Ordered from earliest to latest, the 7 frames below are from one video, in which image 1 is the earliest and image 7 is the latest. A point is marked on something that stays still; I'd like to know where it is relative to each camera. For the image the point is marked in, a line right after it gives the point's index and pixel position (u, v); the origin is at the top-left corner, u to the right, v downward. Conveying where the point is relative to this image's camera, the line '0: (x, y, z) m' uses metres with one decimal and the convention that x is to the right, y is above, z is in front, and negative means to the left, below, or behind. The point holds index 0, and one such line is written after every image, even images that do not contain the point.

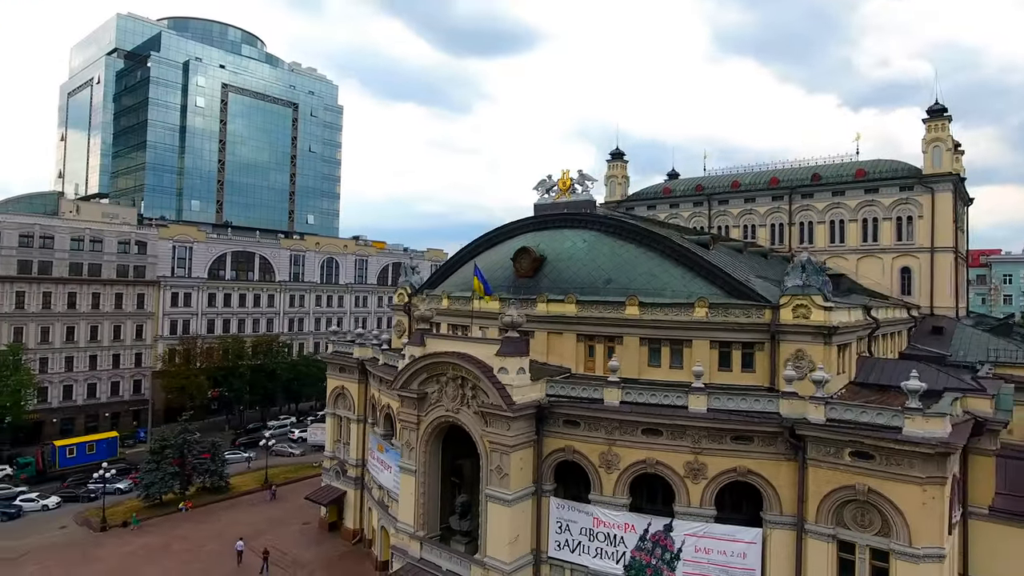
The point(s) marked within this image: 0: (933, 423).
0: (+12.4, -4.0, +18.5) m
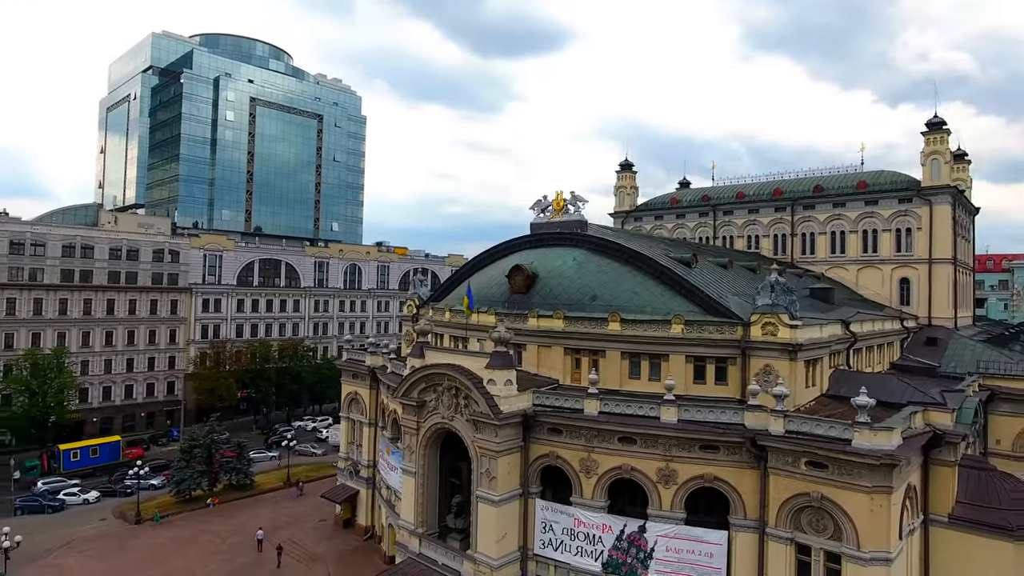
0: (+11.7, -4.7, +20.0) m
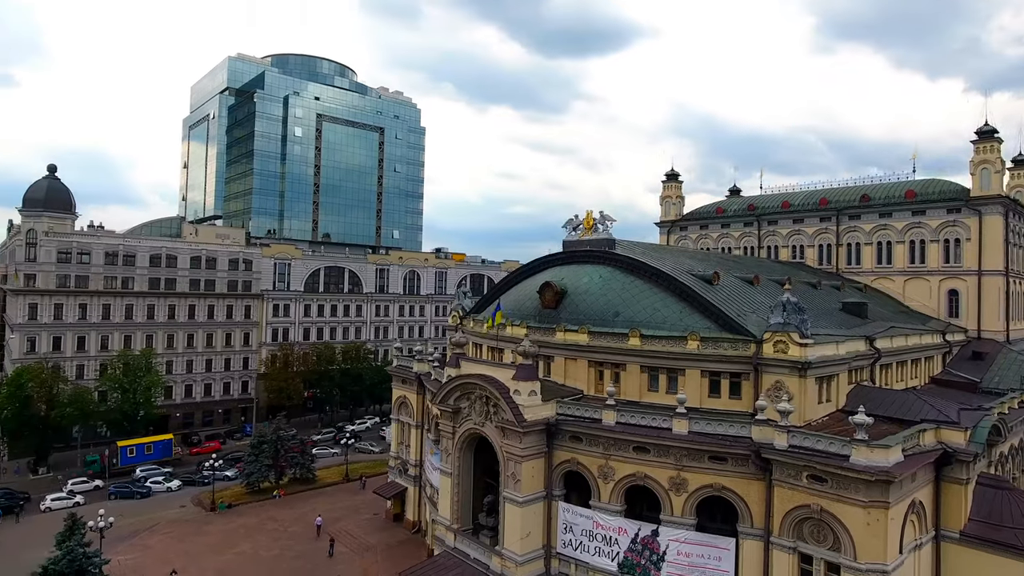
0: (+12.1, -5.5, +21.0) m
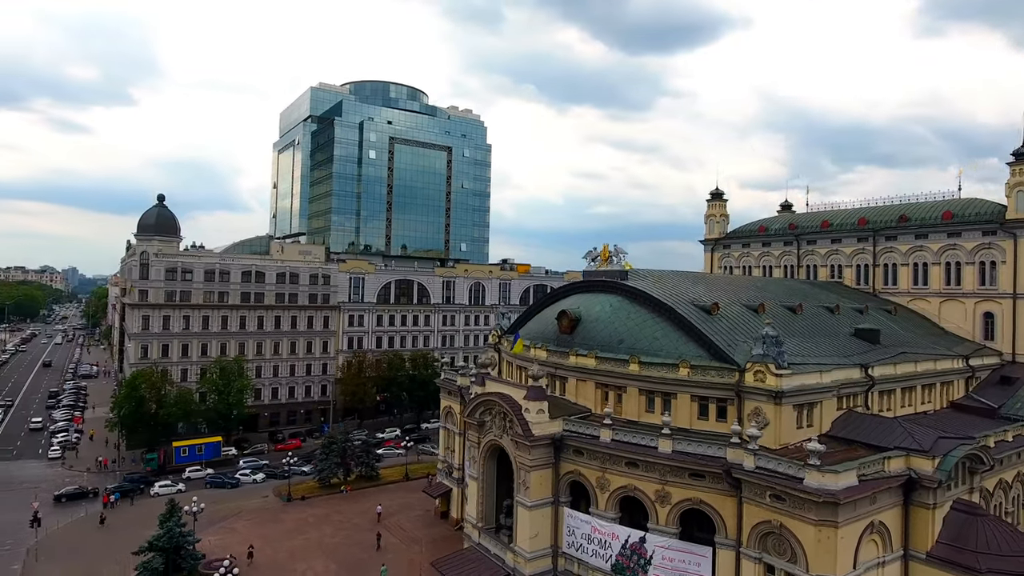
0: (+11.7, -7.0, +23.5) m
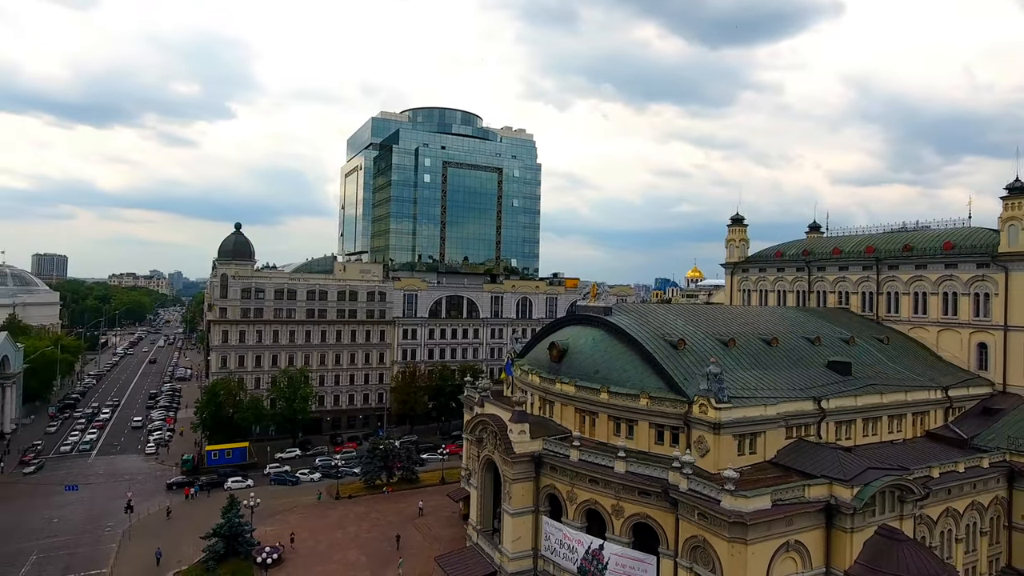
0: (+9.8, -9.2, +27.5) m
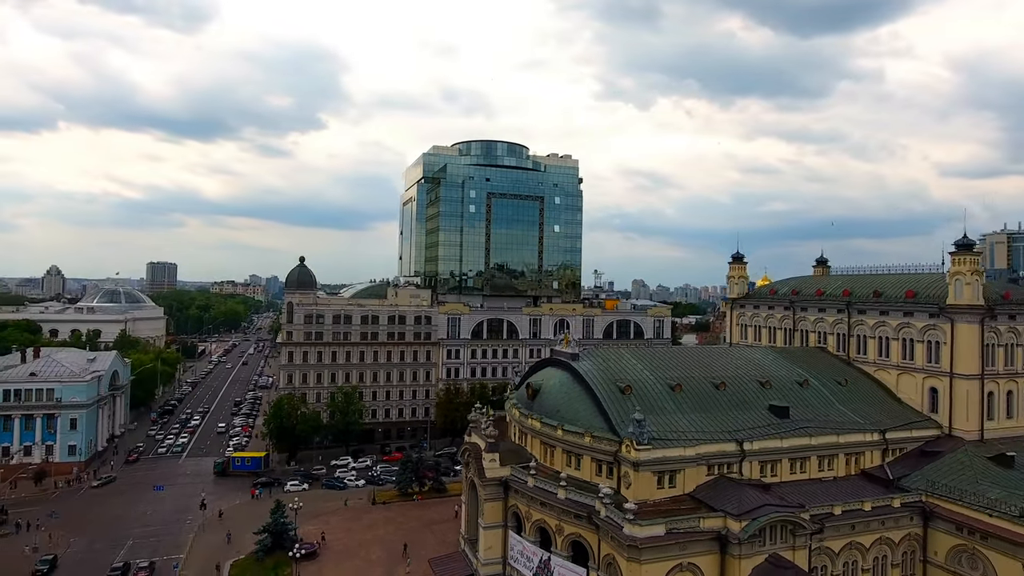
0: (+6.6, -13.0, +34.3) m
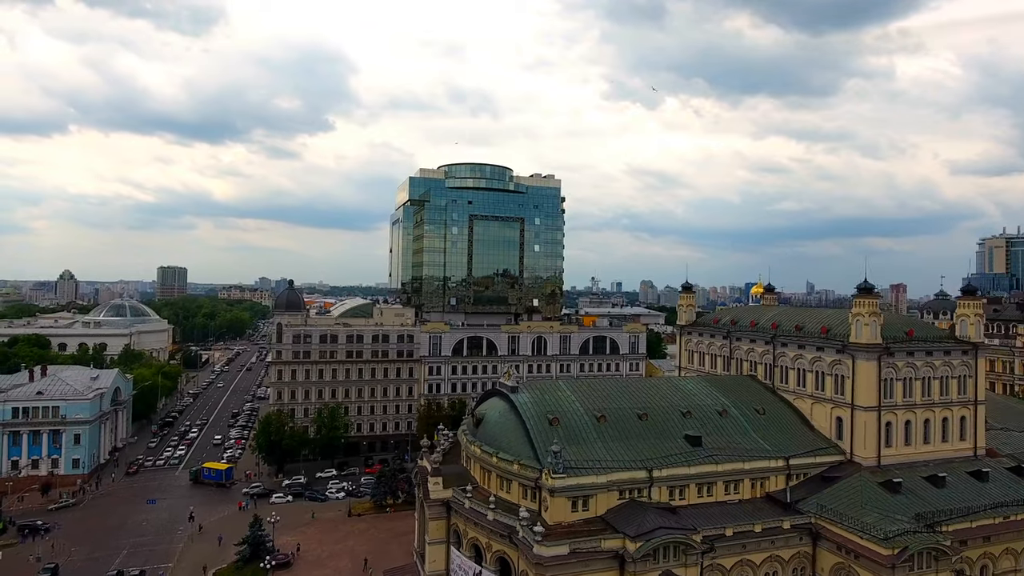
0: (+1.9, -16.4, +39.9) m
